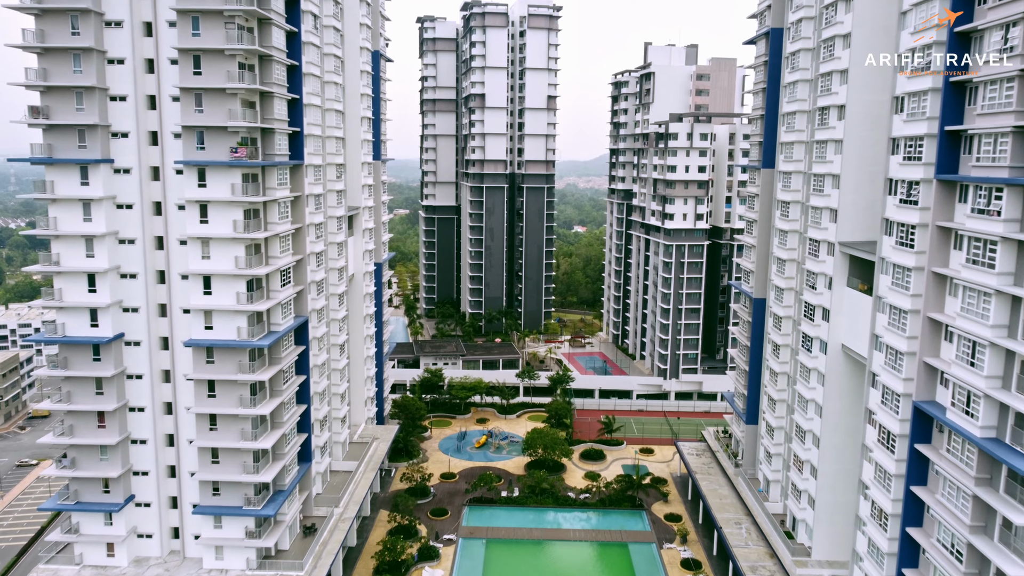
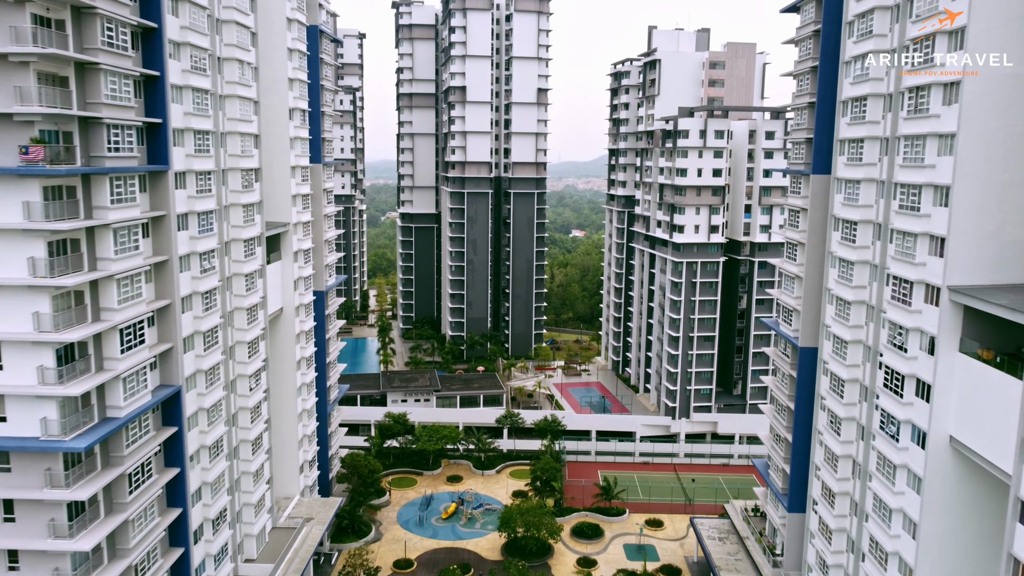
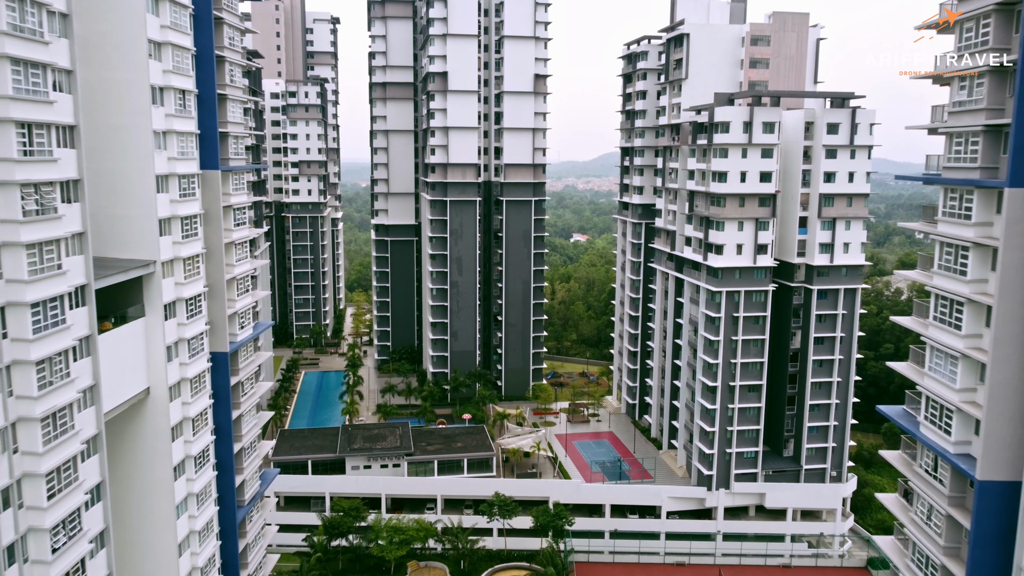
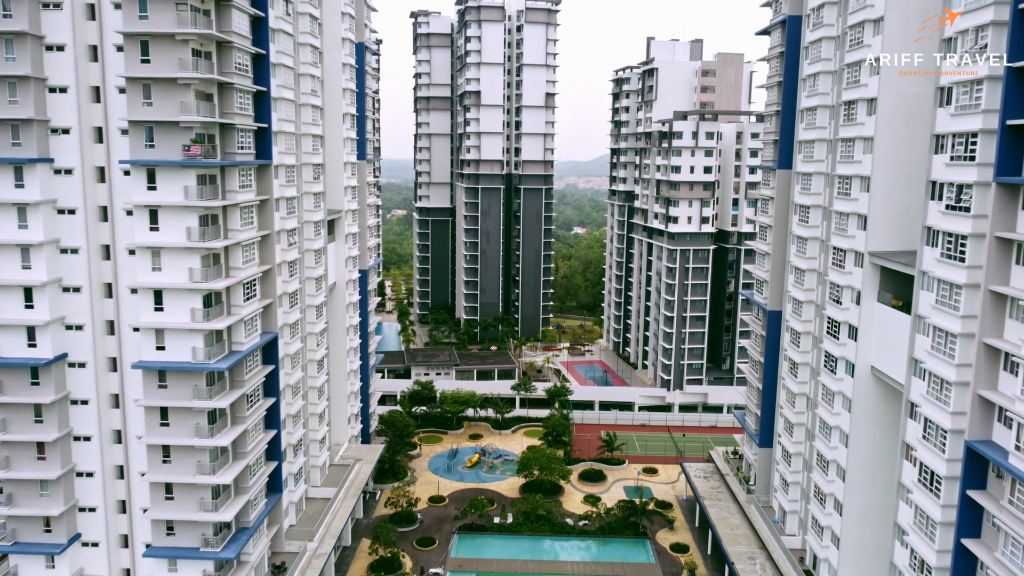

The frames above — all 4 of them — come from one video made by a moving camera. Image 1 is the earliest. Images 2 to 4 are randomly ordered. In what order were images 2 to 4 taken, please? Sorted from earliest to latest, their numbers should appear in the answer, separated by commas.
4, 2, 3
